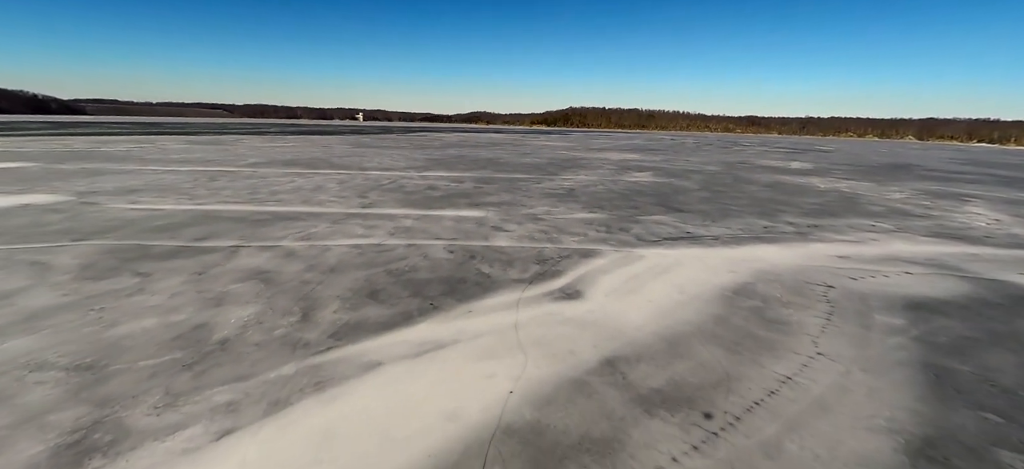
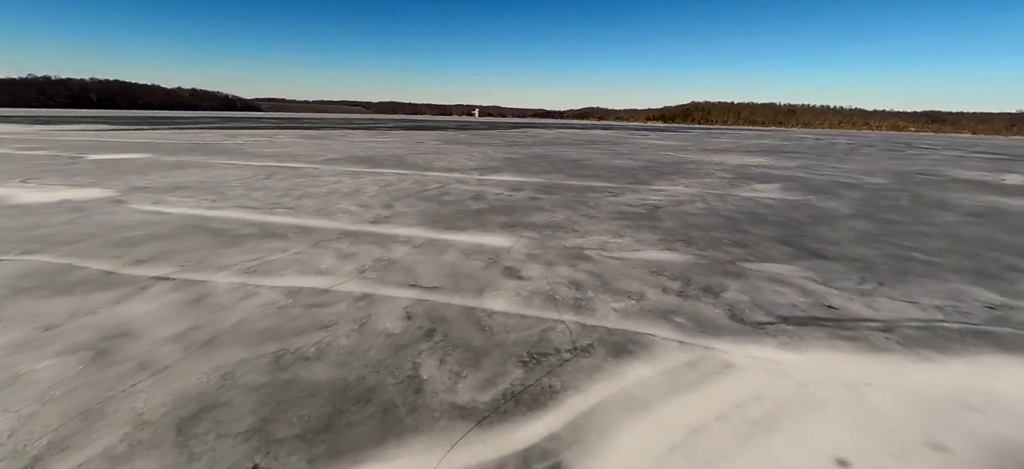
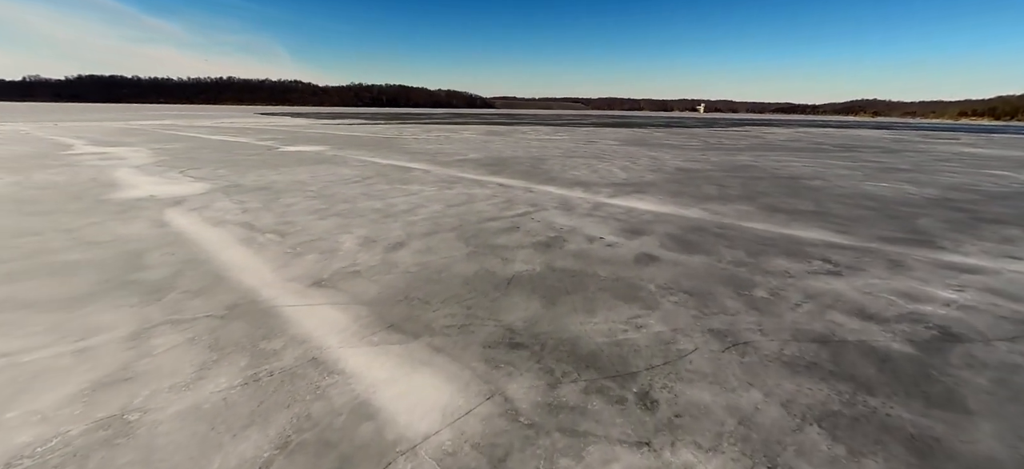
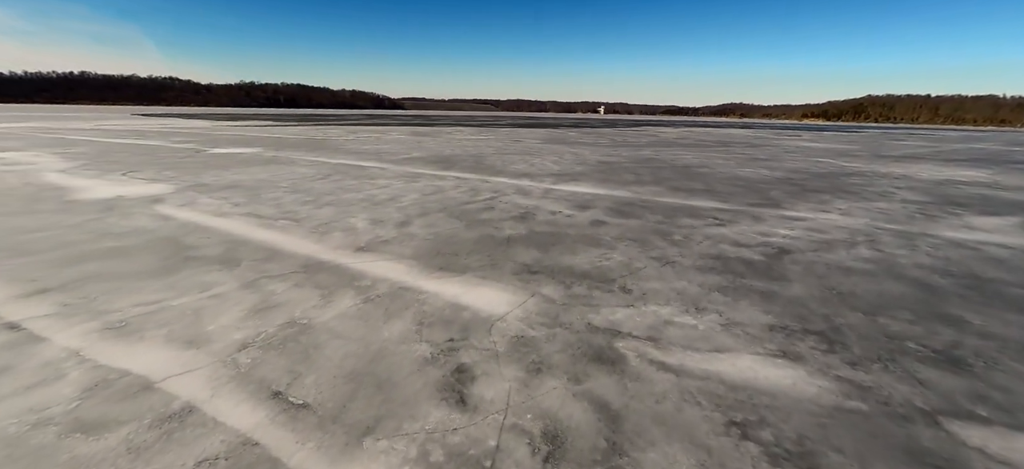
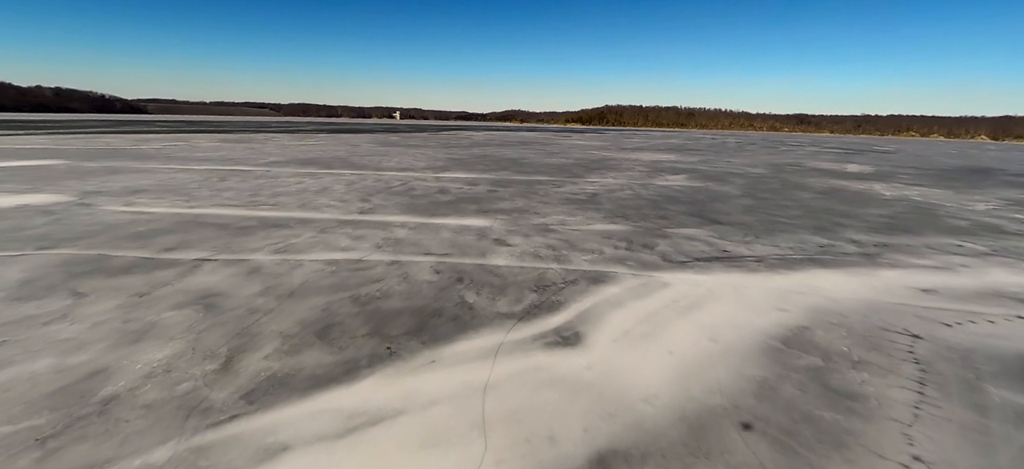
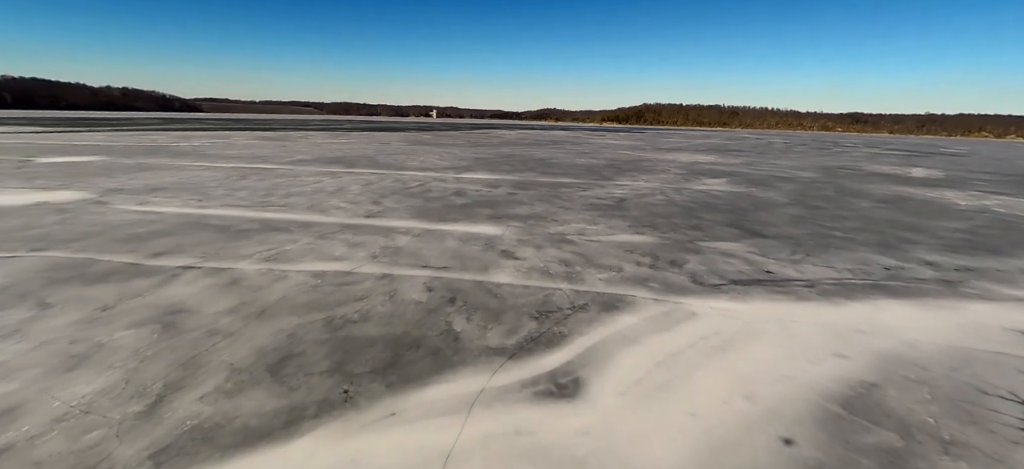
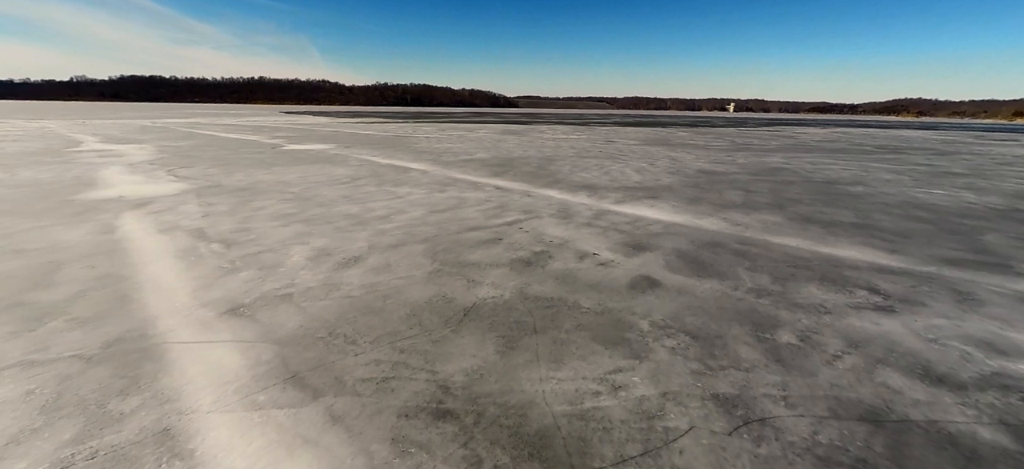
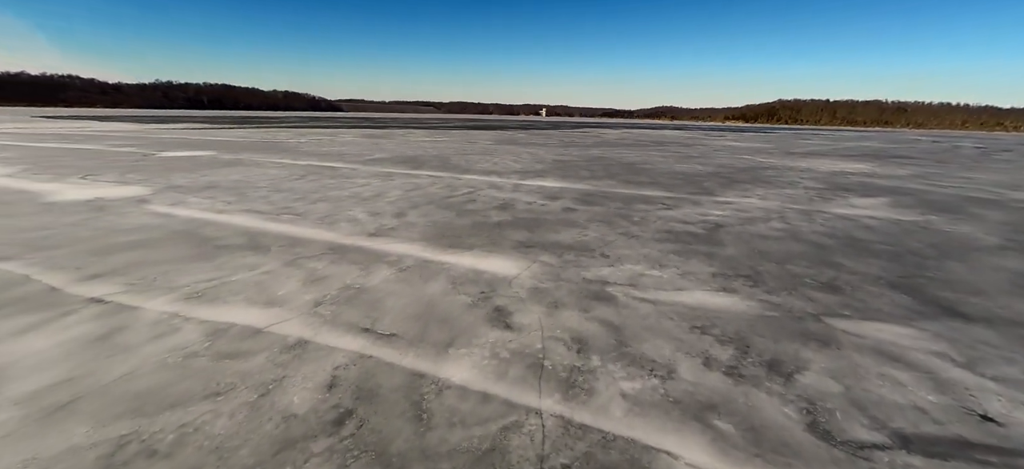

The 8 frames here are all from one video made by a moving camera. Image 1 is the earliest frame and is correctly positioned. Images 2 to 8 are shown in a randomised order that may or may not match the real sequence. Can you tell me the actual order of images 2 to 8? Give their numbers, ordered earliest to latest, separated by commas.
5, 6, 2, 8, 4, 3, 7
